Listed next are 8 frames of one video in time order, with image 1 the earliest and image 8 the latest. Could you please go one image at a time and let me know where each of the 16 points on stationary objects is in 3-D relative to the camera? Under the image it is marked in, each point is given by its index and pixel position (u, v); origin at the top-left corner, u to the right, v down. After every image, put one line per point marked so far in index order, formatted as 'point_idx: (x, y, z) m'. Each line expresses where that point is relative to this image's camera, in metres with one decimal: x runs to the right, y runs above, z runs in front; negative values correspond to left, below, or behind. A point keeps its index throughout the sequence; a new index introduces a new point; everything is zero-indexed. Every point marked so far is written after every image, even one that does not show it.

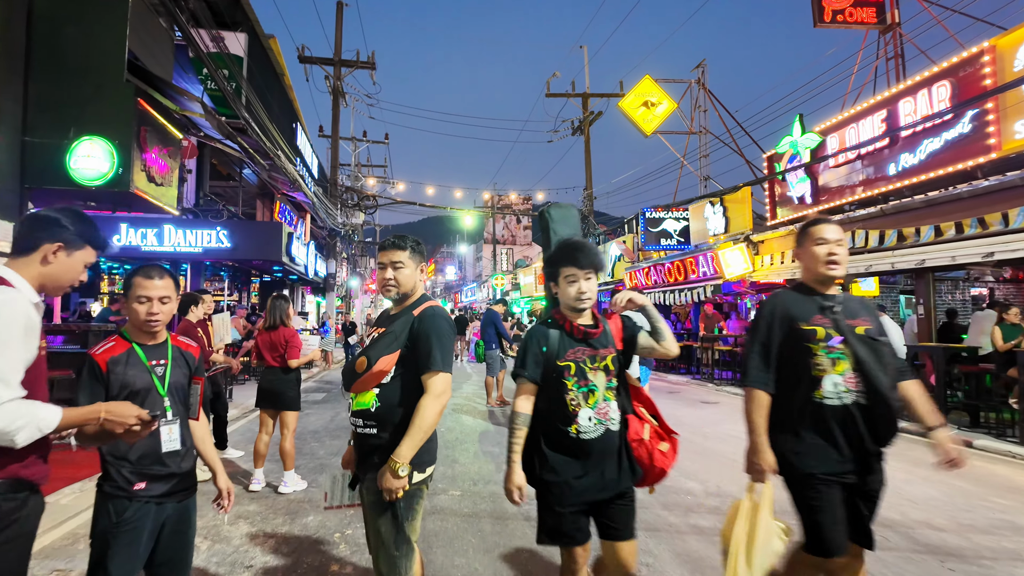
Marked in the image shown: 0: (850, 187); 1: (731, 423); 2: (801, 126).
0: (+6.1, +1.8, +10.6) m
1: (+3.1, -1.9, +8.3) m
2: (+5.8, +3.2, +11.8) m
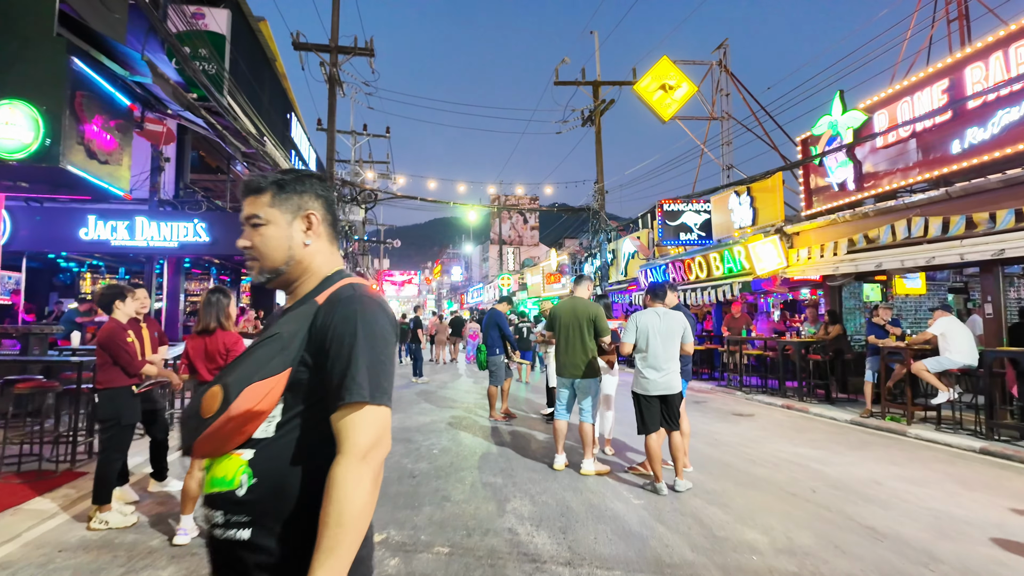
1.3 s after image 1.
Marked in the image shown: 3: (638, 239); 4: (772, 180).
0: (+6.2, +1.9, +9.3) m
1: (+3.2, -1.8, +7.1) m
2: (+5.9, +3.3, +10.5) m
3: (+4.0, +1.6, +18.9) m
4: (+5.6, +2.3, +12.6) m
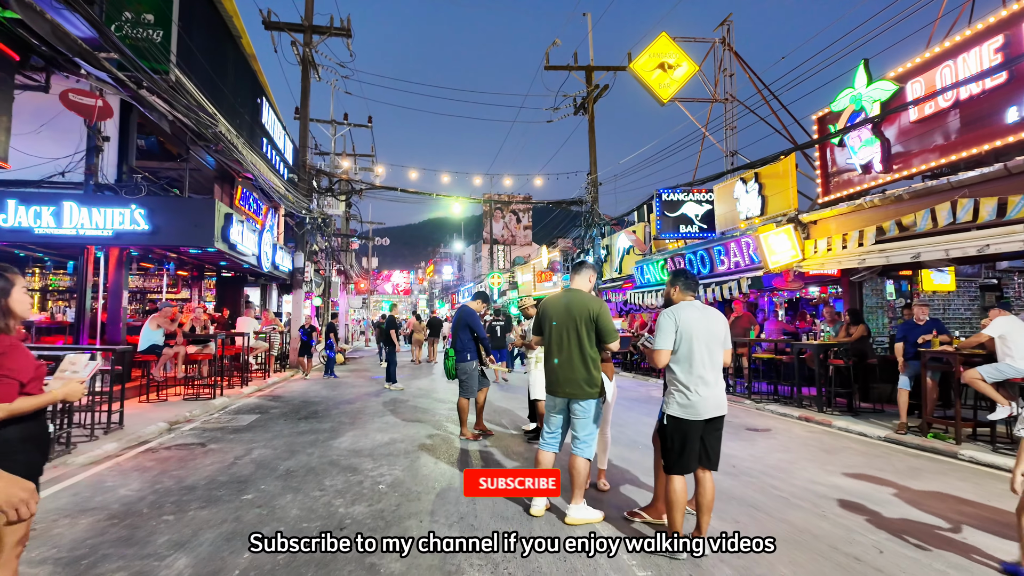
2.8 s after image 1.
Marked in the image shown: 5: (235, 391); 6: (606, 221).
0: (+5.9, +1.9, +8.1) m
1: (+2.9, -1.8, +5.8) m
2: (+5.6, +3.4, +9.3) m
3: (+3.6, +1.6, +17.6) m
4: (+5.2, +2.4, +11.4) m
5: (-5.4, -2.0, +11.5) m
6: (+3.1, +2.2, +19.3) m
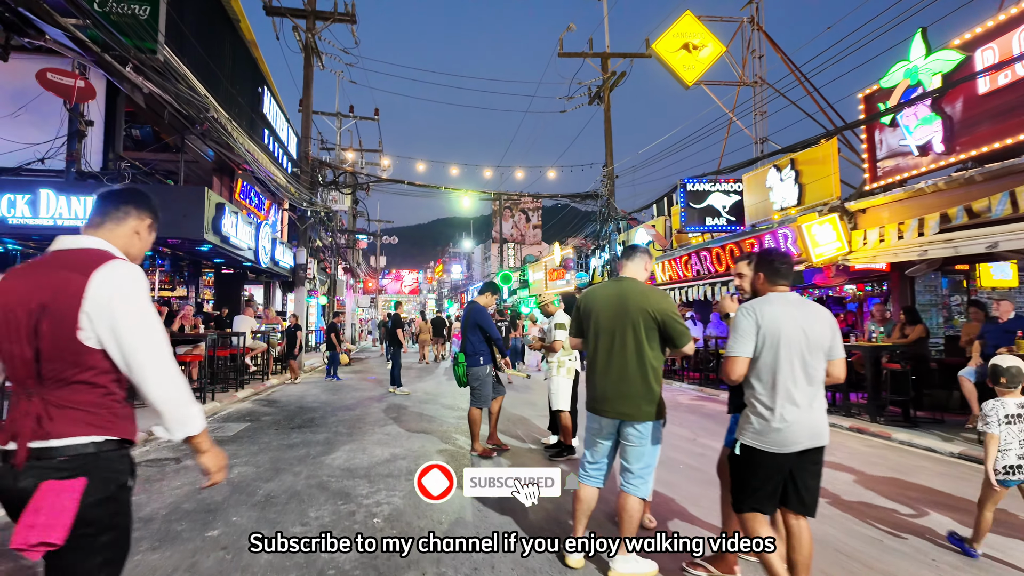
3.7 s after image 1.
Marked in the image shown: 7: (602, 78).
0: (+6.1, +2.0, +7.1) m
1: (+3.1, -1.7, +4.9) m
2: (+5.8, +3.4, +8.3) m
3: (+4.0, +1.7, +16.6) m
4: (+5.5, +2.5, +10.4) m
5: (-5.1, -1.9, +10.7) m
6: (+3.5, +2.2, +18.4) m
7: (+2.9, +6.8, +19.1) m
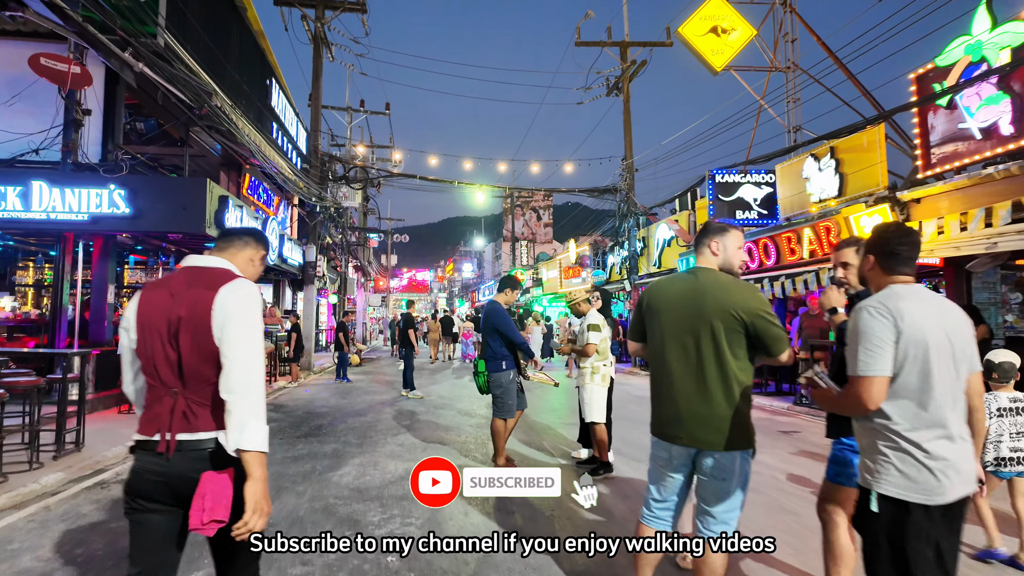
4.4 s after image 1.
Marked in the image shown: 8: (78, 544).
0: (+6.3, +2.0, +6.3) m
1: (+3.3, -1.7, +4.2) m
2: (+6.1, +3.5, +7.5) m
3: (+4.4, +1.8, +15.9) m
4: (+5.8, +2.5, +9.6) m
5: (-4.8, -1.9, +10.1) m
6: (+3.9, +2.3, +17.7) m
7: (+3.4, +6.9, +18.4) m
8: (-2.8, -1.6, +3.8) m
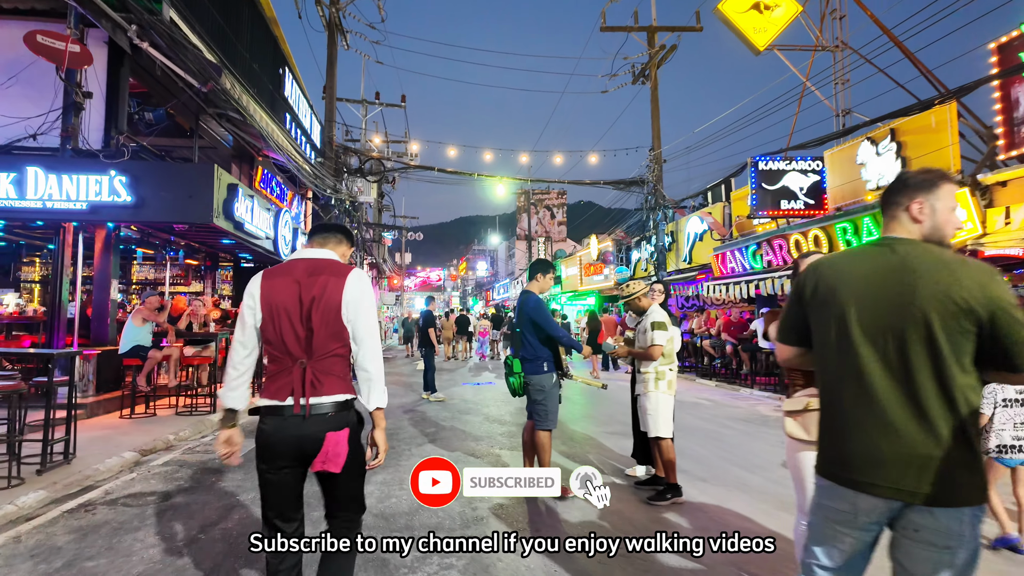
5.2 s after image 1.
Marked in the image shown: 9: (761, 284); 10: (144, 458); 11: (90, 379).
0: (+6.7, +2.1, +5.4) m
1: (+3.7, -1.6, +3.3) m
2: (+6.5, +3.5, +6.6) m
3: (+5.0, +1.9, +15.0) m
4: (+6.3, +2.6, +8.7) m
5: (-4.3, -1.8, +9.4) m
6: (+4.6, +2.4, +16.8) m
7: (+4.0, +6.9, +17.5) m
8: (-2.5, -1.6, +3.1) m
9: (+4.9, +0.1, +11.6) m
10: (-3.7, -1.7, +5.8) m
11: (-5.9, -1.3, +8.3) m
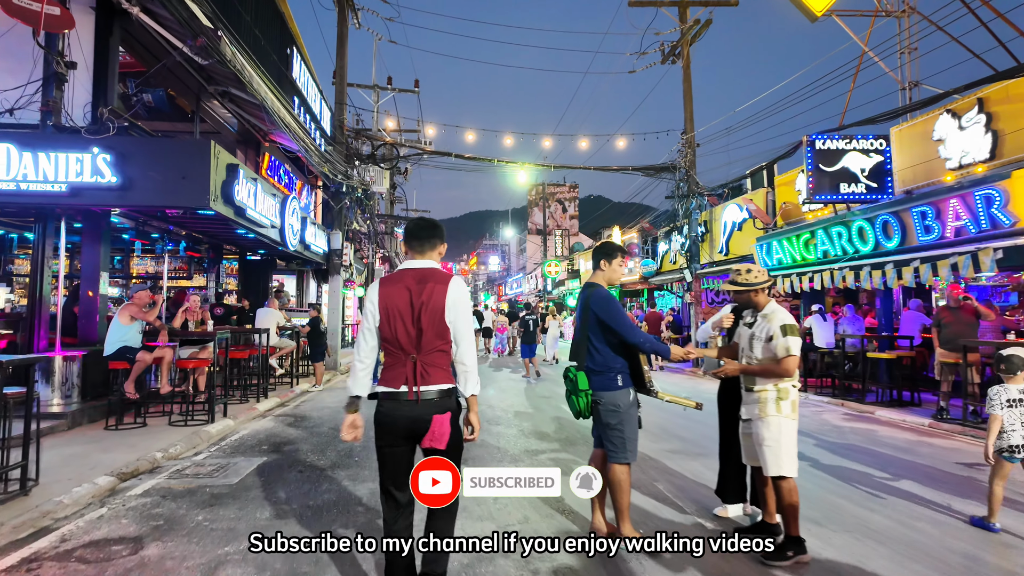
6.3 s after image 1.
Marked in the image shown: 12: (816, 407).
0: (+7.1, +2.2, +4.2) m
1: (+4.0, -1.5, +2.2) m
2: (+6.9, +3.6, +5.4) m
3: (+5.6, +2.0, +13.9) m
4: (+6.8, +2.7, +7.5) m
5: (-3.8, -1.7, +8.5) m
6: (+5.2, +2.6, +15.6) m
7: (+4.7, +7.1, +16.3) m
8: (-2.1, -1.5, +2.1) m
9: (+5.4, +0.2, +10.4) m
10: (-3.2, -1.6, +4.9) m
11: (-5.4, -1.2, +7.3) m
12: (+4.8, -1.8, +9.2) m
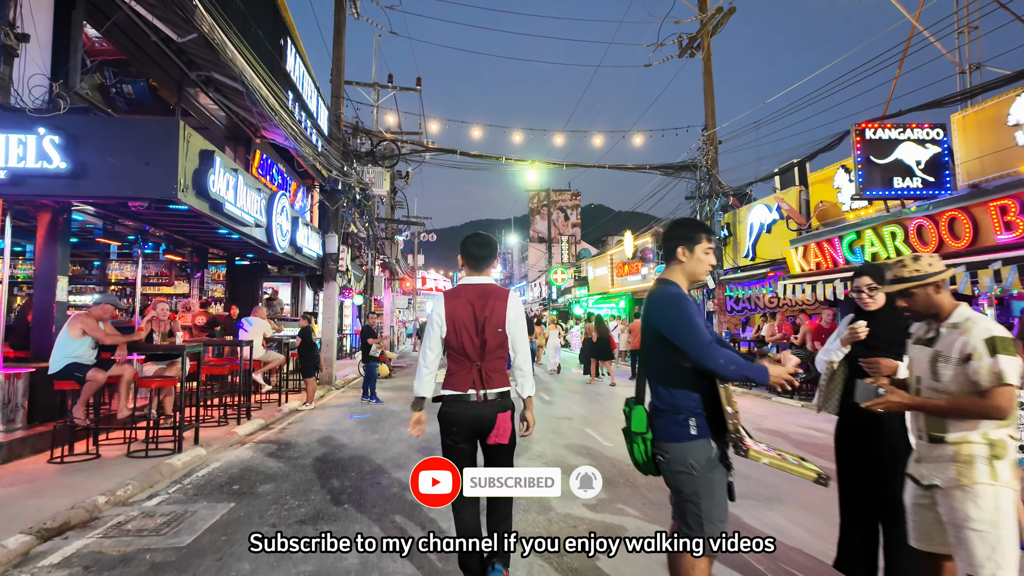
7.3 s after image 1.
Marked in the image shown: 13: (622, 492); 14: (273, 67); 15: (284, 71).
0: (+7.4, +2.2, +3.1) m
1: (+4.2, -1.5, +1.1) m
2: (+7.2, +3.6, +4.3) m
3: (+5.8, +1.9, +12.8) m
4: (+7.0, +2.6, +6.4) m
5: (-3.6, -1.8, +7.3) m
6: (+5.4, +2.4, +14.5) m
7: (+4.9, +6.9, +15.3) m
8: (-1.9, -1.5, +1.0) m
9: (+5.6, +0.1, +9.3) m
10: (-3.0, -1.7, +3.7) m
11: (-5.2, -1.3, +6.2) m
12: (+5.0, -1.9, +8.1) m
13: (+0.9, -1.7, +5.0) m
14: (-5.5, +5.1, +13.4) m
15: (-5.5, +5.1, +14.1) m
